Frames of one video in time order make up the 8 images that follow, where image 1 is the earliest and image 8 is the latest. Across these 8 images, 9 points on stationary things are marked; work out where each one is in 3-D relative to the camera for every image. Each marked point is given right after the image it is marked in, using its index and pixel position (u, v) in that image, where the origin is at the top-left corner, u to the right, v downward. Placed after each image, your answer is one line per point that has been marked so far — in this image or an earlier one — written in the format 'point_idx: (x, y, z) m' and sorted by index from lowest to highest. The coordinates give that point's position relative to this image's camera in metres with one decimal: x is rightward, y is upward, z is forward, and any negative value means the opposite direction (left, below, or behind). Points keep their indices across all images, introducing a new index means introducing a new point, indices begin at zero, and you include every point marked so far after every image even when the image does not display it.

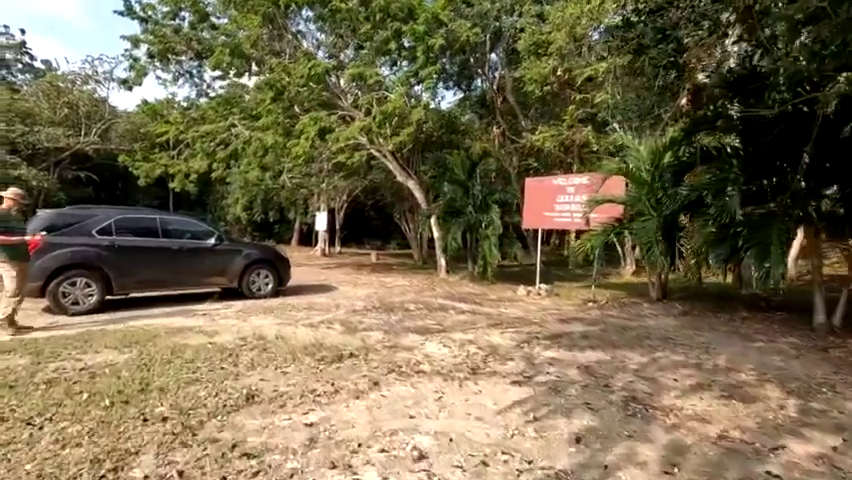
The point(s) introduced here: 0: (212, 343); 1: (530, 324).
0: (-3.0, -1.5, +6.3) m
1: (+1.9, -1.5, +8.1) m
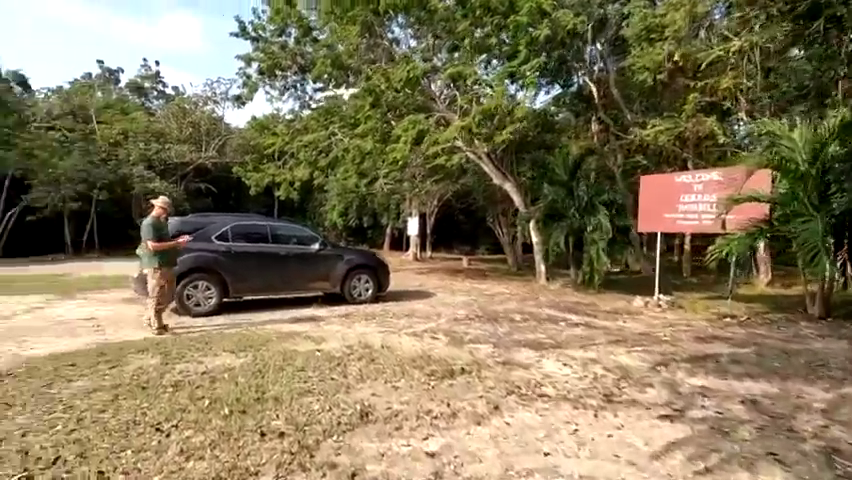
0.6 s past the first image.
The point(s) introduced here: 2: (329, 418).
0: (-1.5, -1.5, +6.2) m
1: (+3.7, -1.6, +7.0) m
2: (-0.9, -1.6, +4.0) m
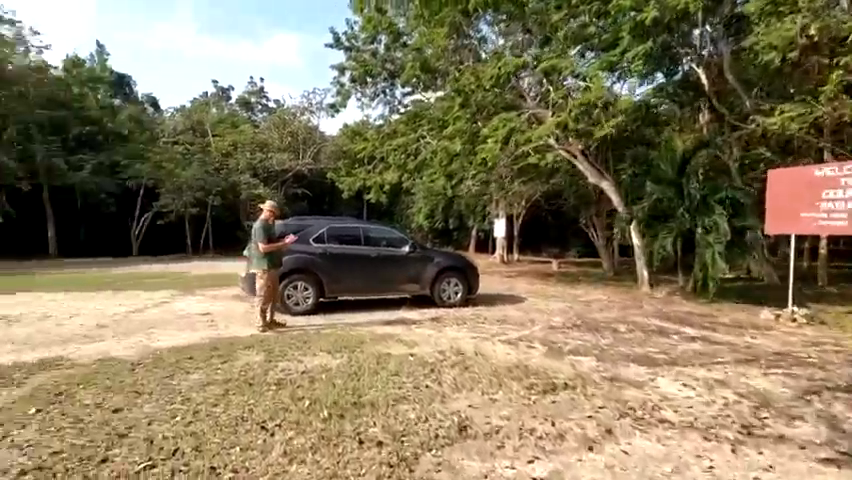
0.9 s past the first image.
0: (-0.2, -1.6, +6.1) m
1: (+5.0, -1.7, +5.9) m
2: (0.0, -1.6, +3.9) m
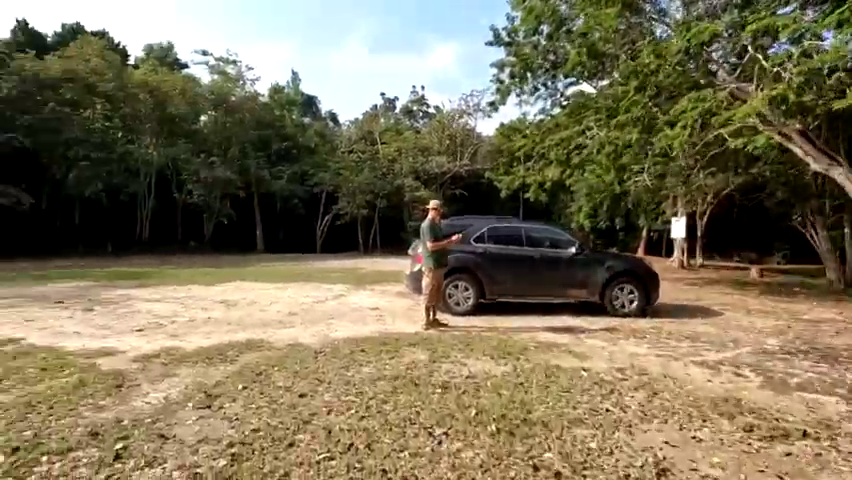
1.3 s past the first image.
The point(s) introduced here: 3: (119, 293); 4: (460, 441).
0: (+2.0, -1.6, +5.4) m
1: (+6.8, -1.7, +3.5) m
2: (+1.4, -1.7, +3.3) m
3: (-7.7, -1.3, +11.2) m
4: (+0.3, -1.6, +3.6) m
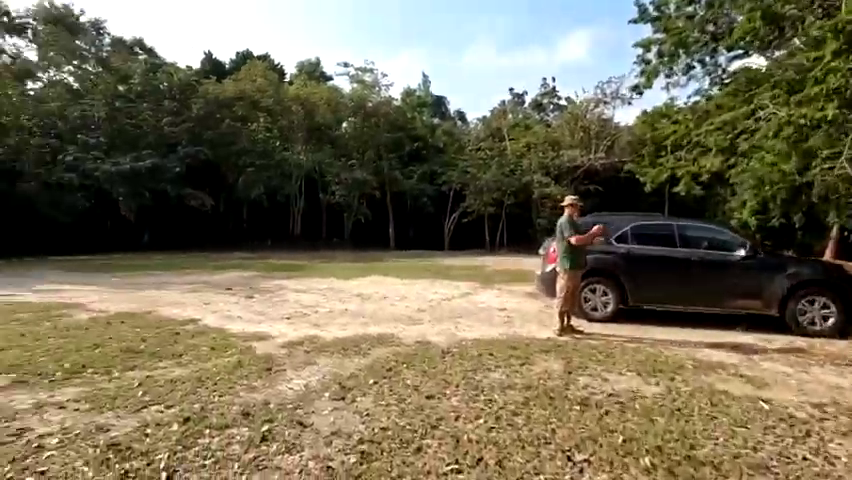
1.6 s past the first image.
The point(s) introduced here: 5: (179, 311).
0: (+3.4, -1.6, +4.4) m
1: (+7.5, -1.8, +1.2) m
2: (+2.2, -1.7, +2.5) m
3: (-4.3, -1.2, +12.6) m
4: (+1.2, -1.6, +3.1) m
5: (-4.6, -1.3, +8.3) m
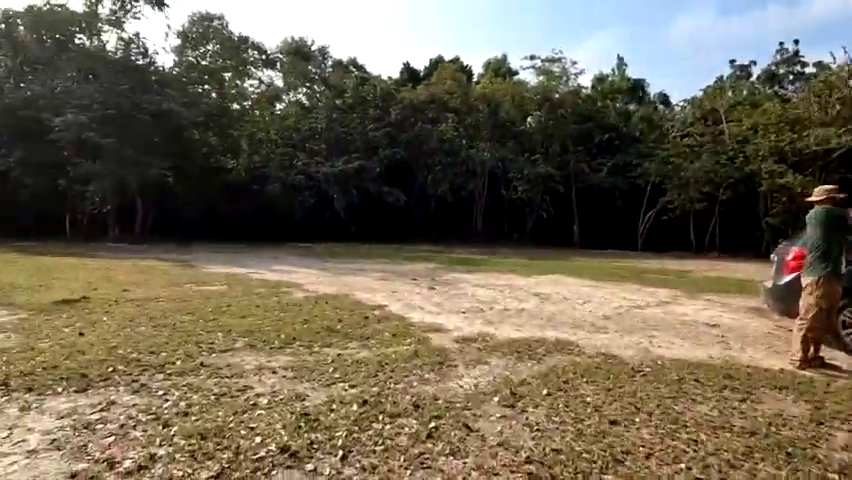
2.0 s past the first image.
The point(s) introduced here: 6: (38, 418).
0: (+4.7, -1.7, +2.5) m
1: (+7.2, -2.0, -2.1) m
2: (+2.9, -1.7, +1.2) m
3: (+0.8, -1.1, +13.0) m
4: (+2.2, -1.7, +2.1) m
5: (-1.1, -1.2, +9.2) m
6: (-3.3, -1.5, +3.8) m
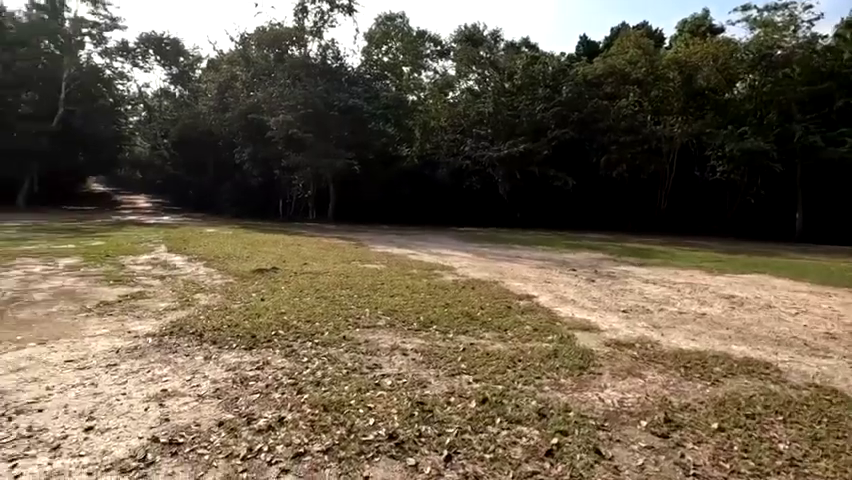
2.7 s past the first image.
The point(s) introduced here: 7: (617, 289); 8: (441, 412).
0: (+4.8, -1.8, +0.4) m
1: (+5.5, -2.3, -4.8) m
2: (+2.6, -1.8, -0.2) m
3: (+5.1, -0.8, +11.6) m
4: (+2.3, -1.7, +0.9) m
5: (+1.8, -0.9, +8.7) m
6: (-2.2, -1.3, +4.5) m
7: (+3.8, -1.0, +8.9) m
8: (+0.1, -1.4, +3.5) m
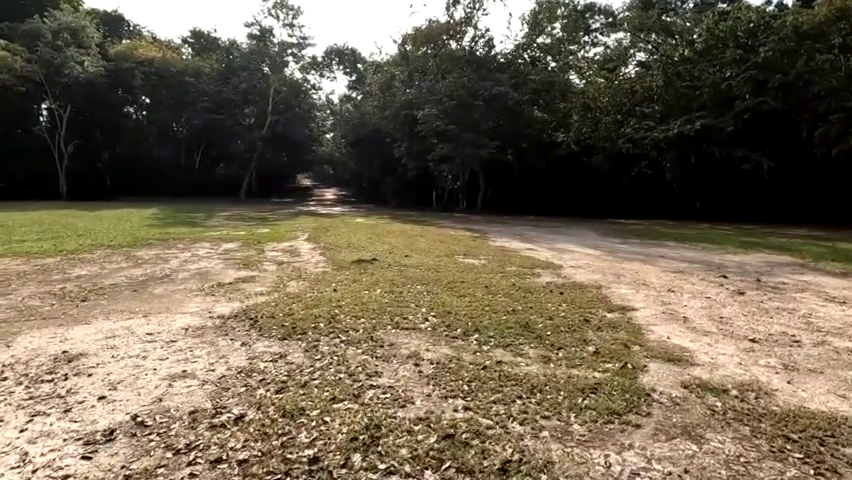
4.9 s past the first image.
0: (+2.9, -2.0, -1.6) m
1: (+1.6, -2.6, -6.6) m
2: (+0.7, -2.0, -1.3) m
3: (+7.4, -0.8, +8.7) m
4: (+0.8, -1.8, -0.1) m
5: (+3.3, -0.9, +7.2) m
6: (-2.0, -1.2, +4.8) m
7: (+5.2, -1.0, +6.7) m
8: (-0.2, -1.4, +3.1) m
